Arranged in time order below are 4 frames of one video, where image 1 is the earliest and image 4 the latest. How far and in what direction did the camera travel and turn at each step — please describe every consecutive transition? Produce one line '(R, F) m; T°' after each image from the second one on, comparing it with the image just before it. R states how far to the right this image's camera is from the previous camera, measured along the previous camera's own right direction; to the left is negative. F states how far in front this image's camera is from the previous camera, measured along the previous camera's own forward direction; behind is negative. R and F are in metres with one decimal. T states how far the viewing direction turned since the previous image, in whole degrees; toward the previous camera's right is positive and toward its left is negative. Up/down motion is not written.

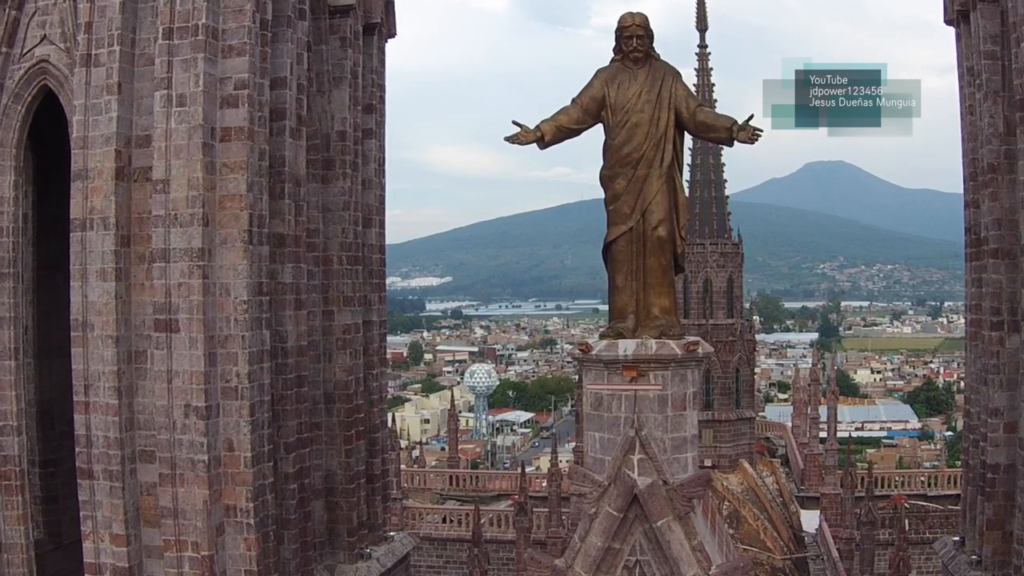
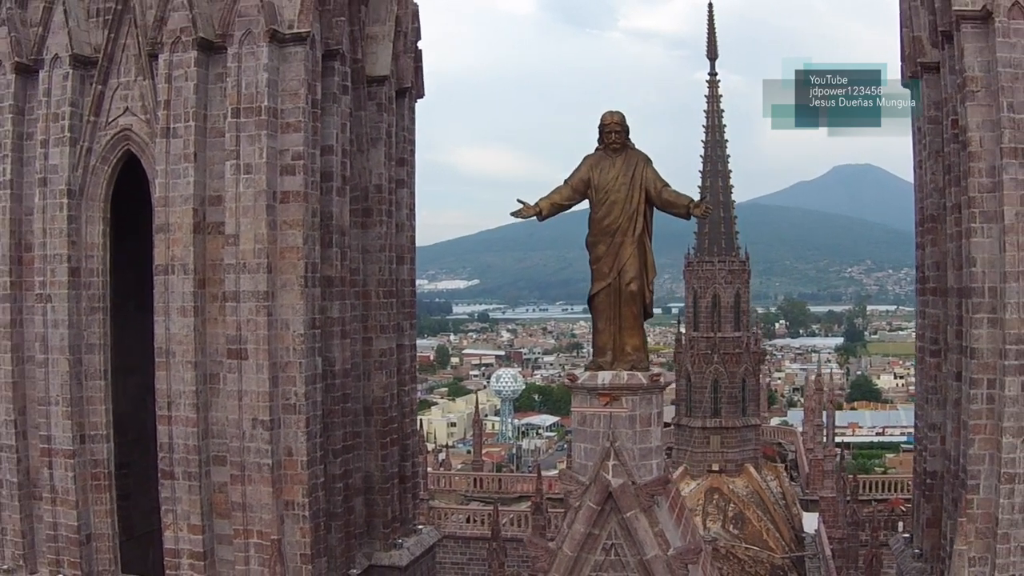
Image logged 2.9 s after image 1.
(+0.2, -1.5) m; -2°
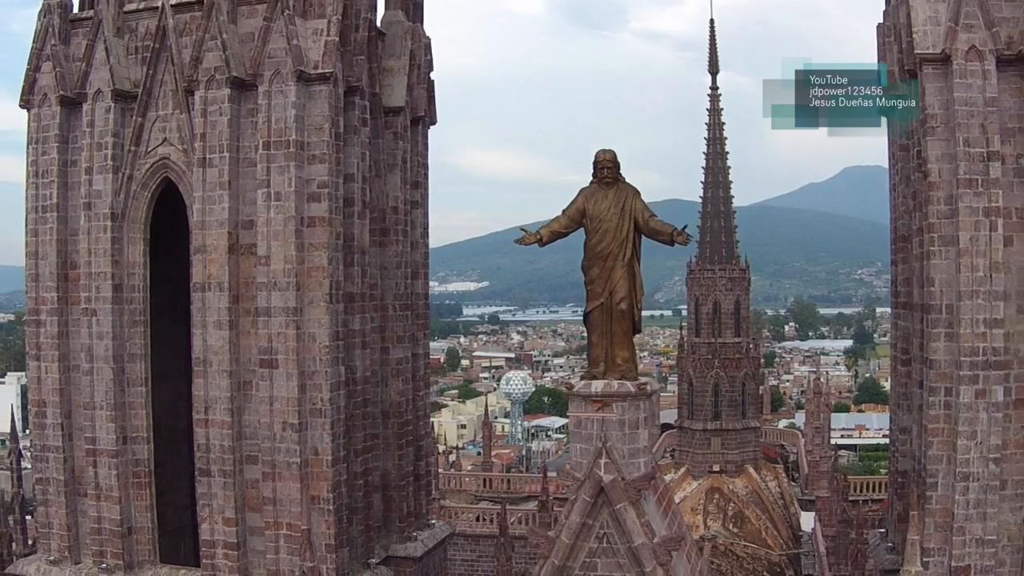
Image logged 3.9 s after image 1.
(+0.1, -0.9) m; -1°
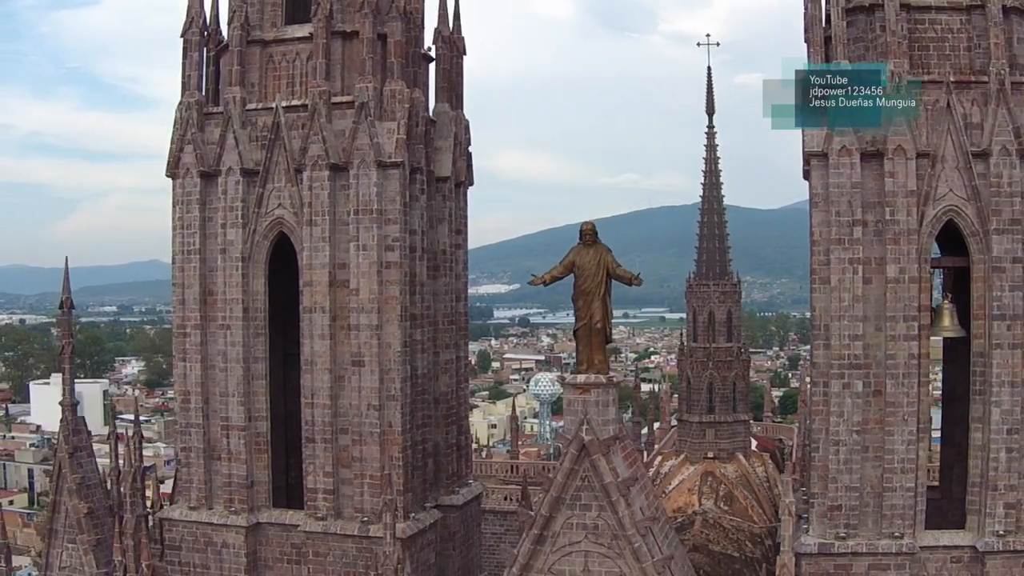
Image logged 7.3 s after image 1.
(+0.2, -4.0) m; -2°
